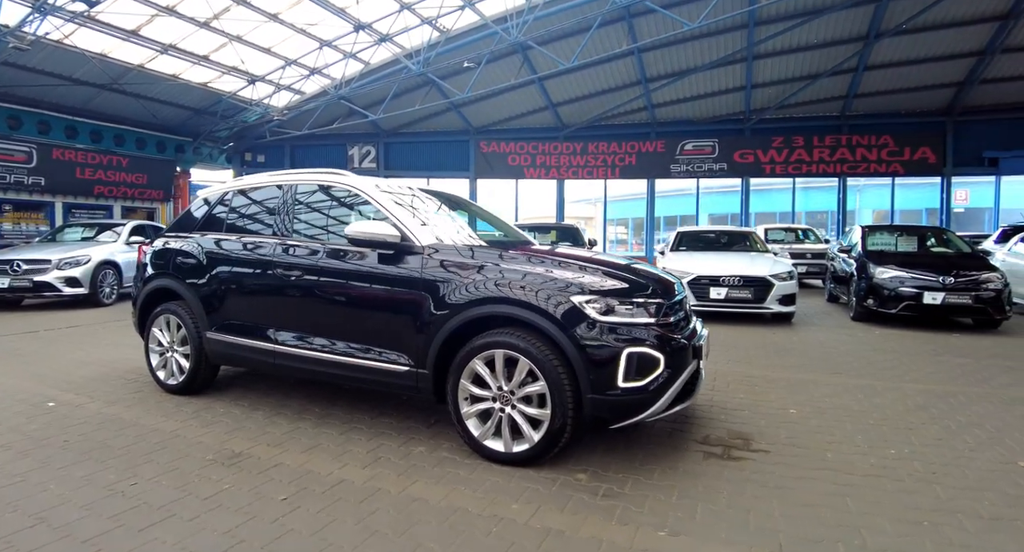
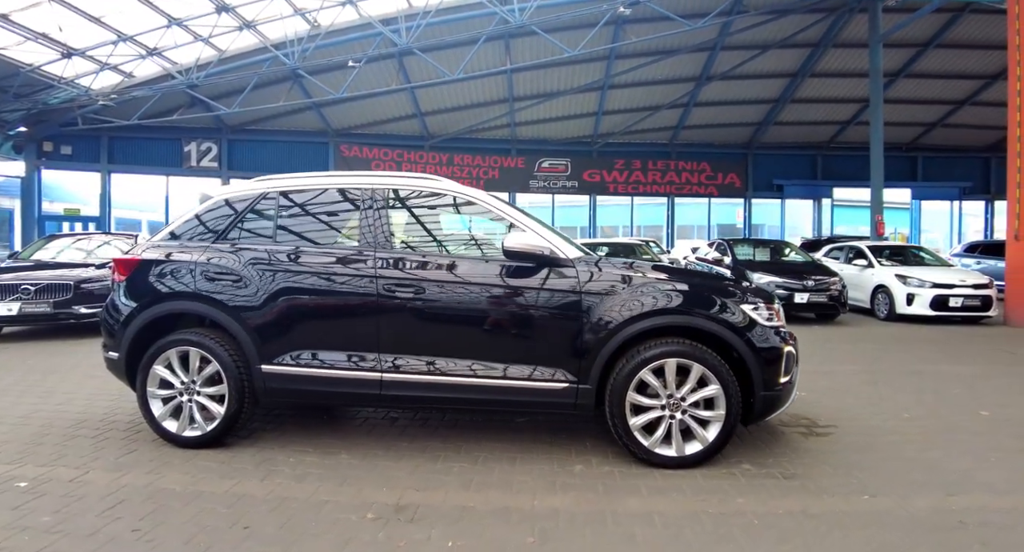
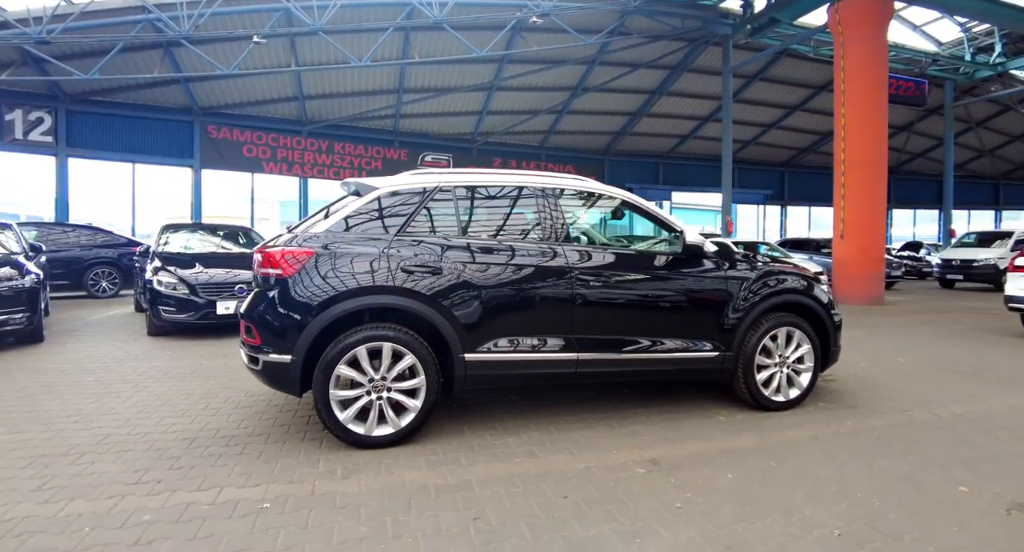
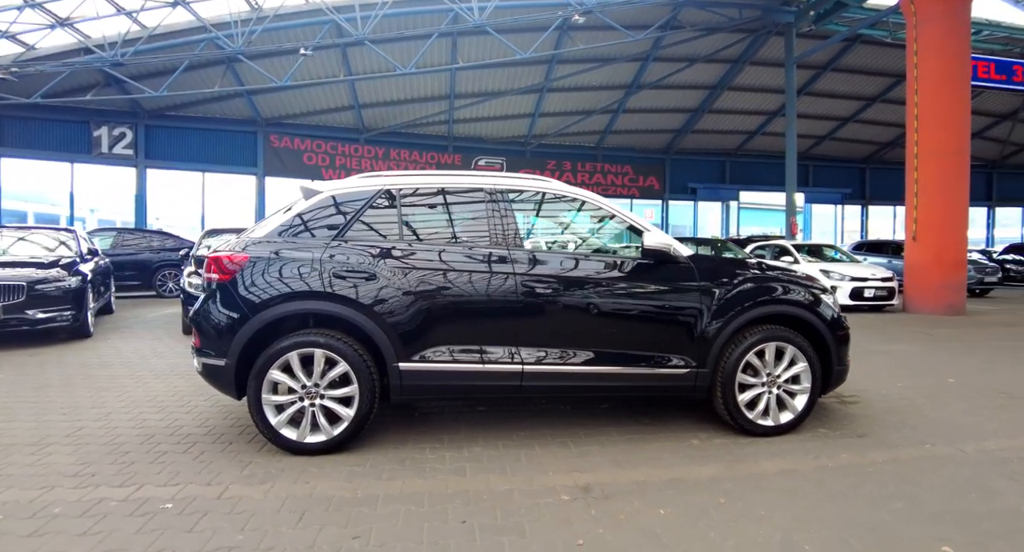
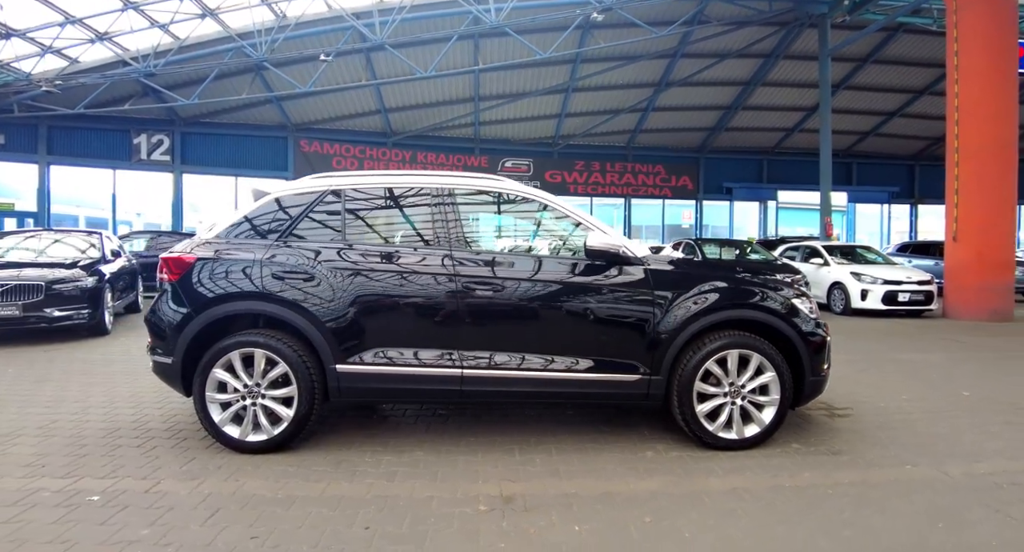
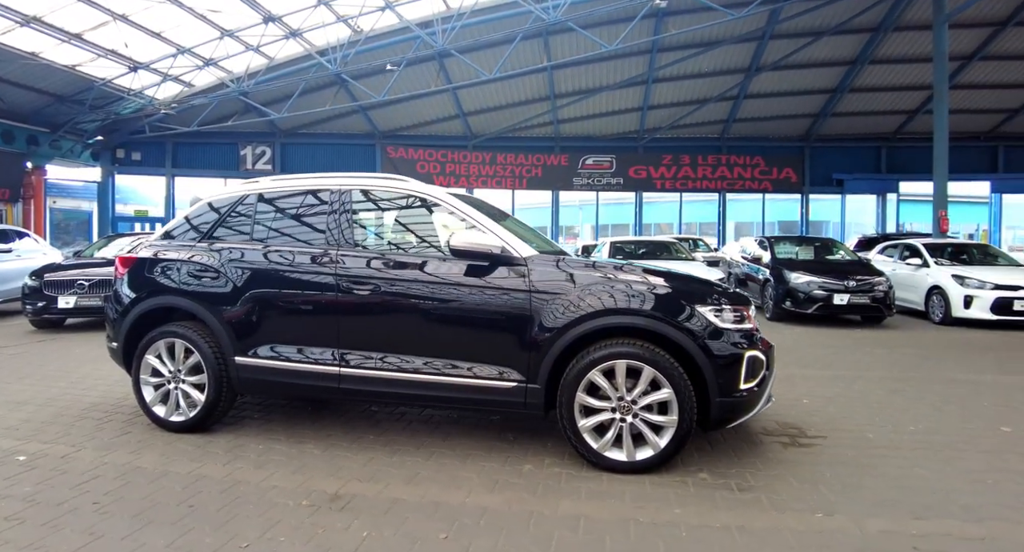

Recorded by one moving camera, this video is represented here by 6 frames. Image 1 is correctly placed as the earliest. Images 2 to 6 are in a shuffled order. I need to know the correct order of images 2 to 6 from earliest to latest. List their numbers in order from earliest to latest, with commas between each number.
6, 2, 5, 4, 3
